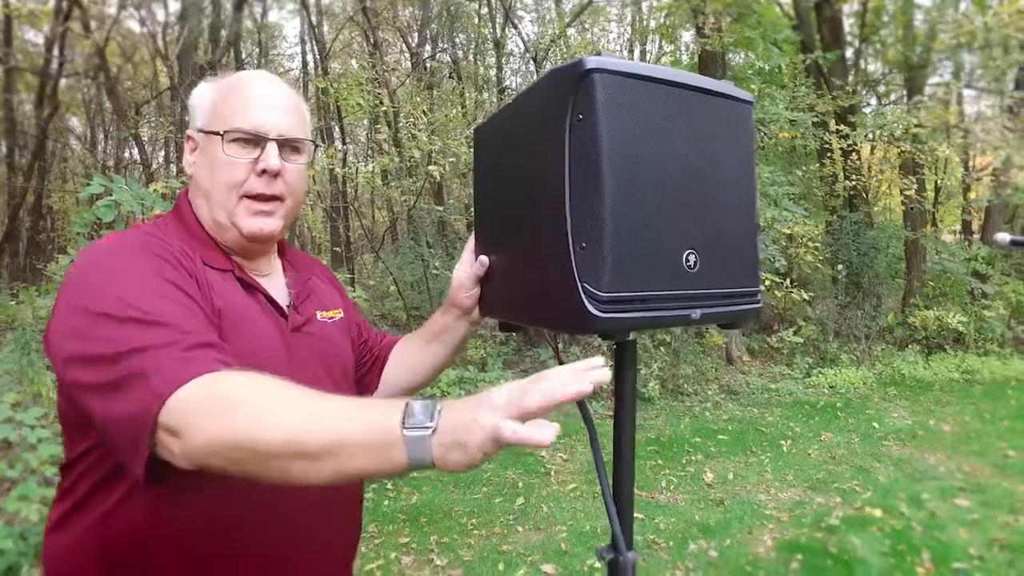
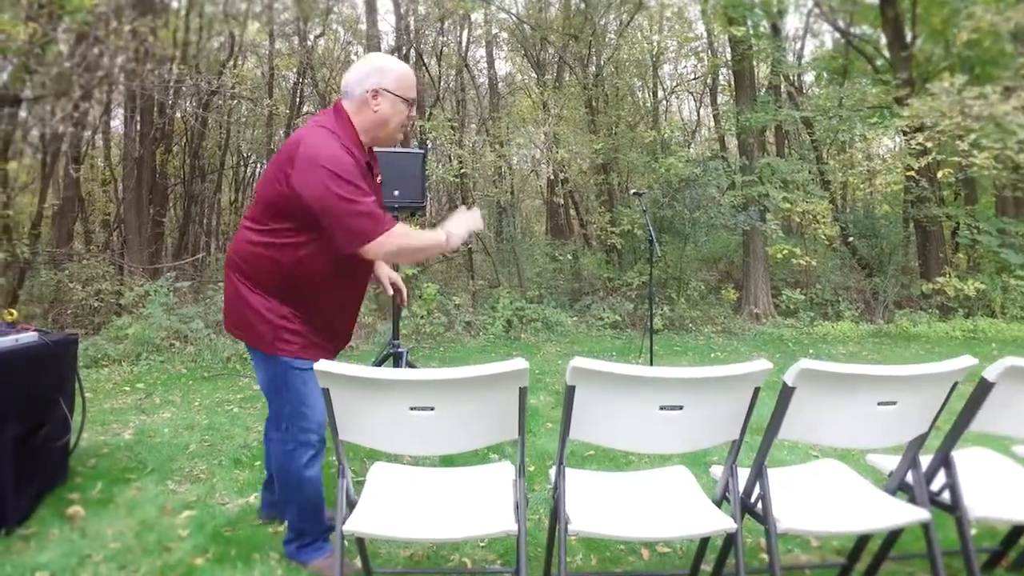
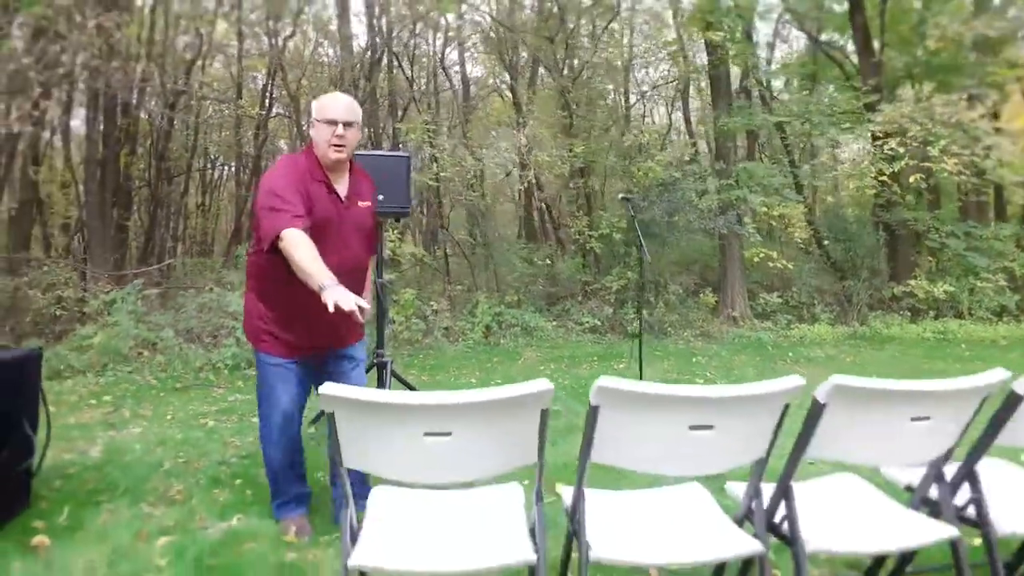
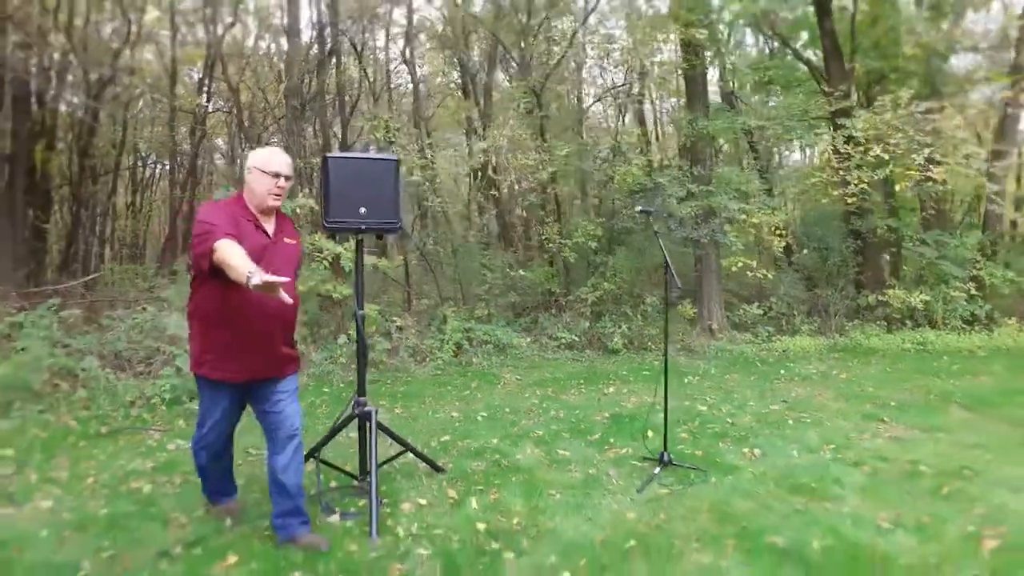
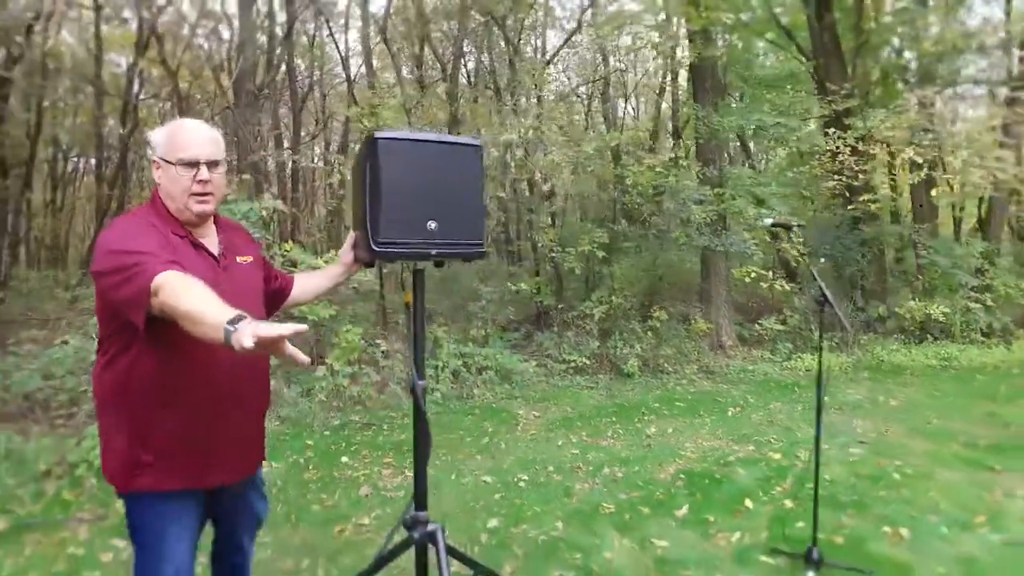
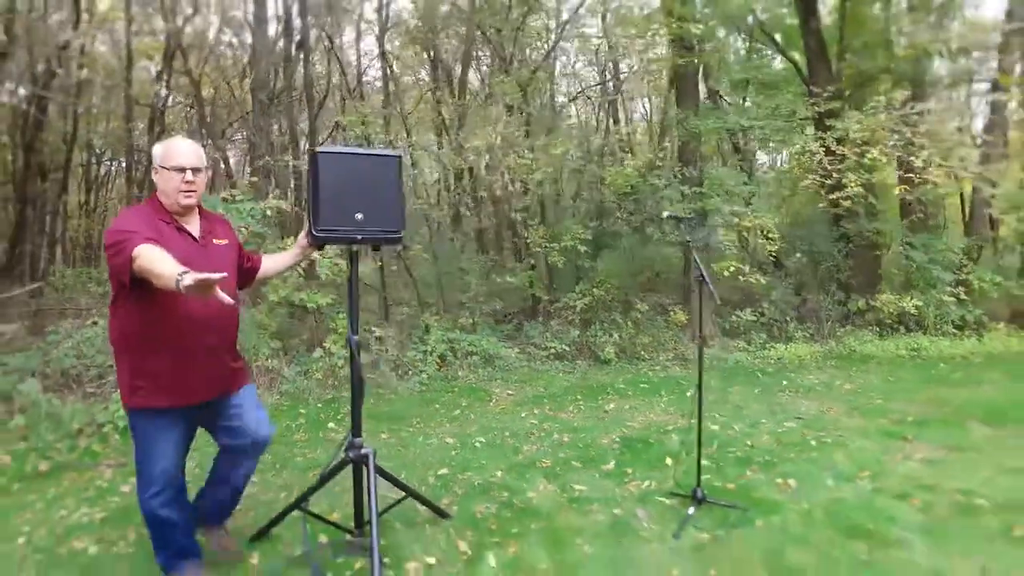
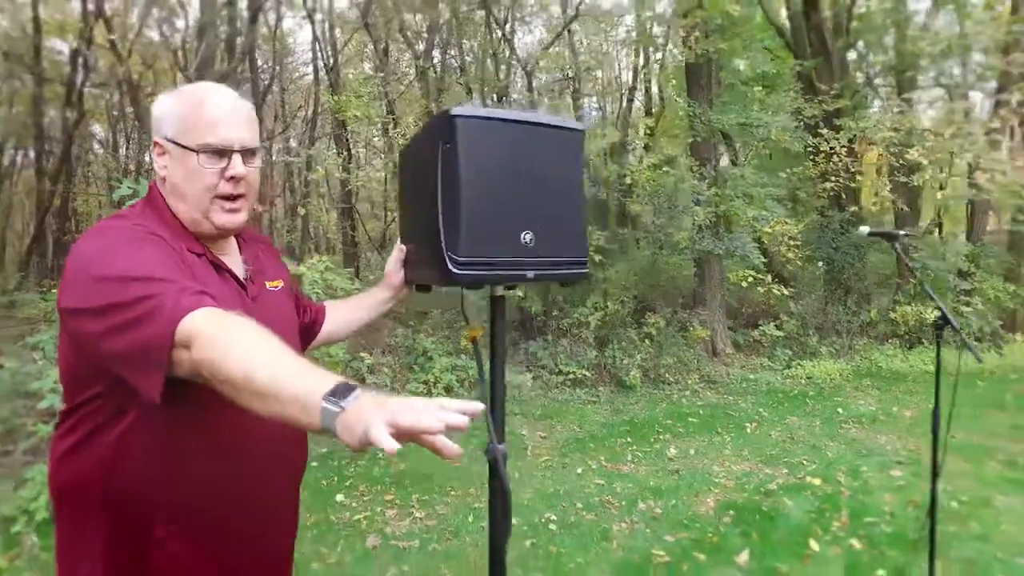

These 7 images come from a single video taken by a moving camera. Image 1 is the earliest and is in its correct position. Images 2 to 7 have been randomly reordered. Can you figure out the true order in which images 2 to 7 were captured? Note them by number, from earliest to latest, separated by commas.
7, 5, 6, 4, 3, 2
